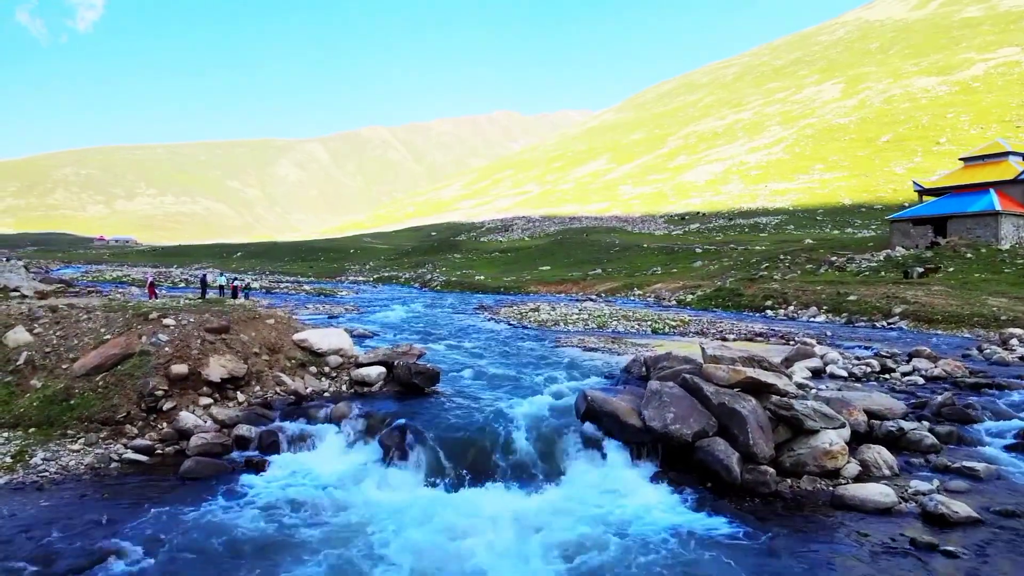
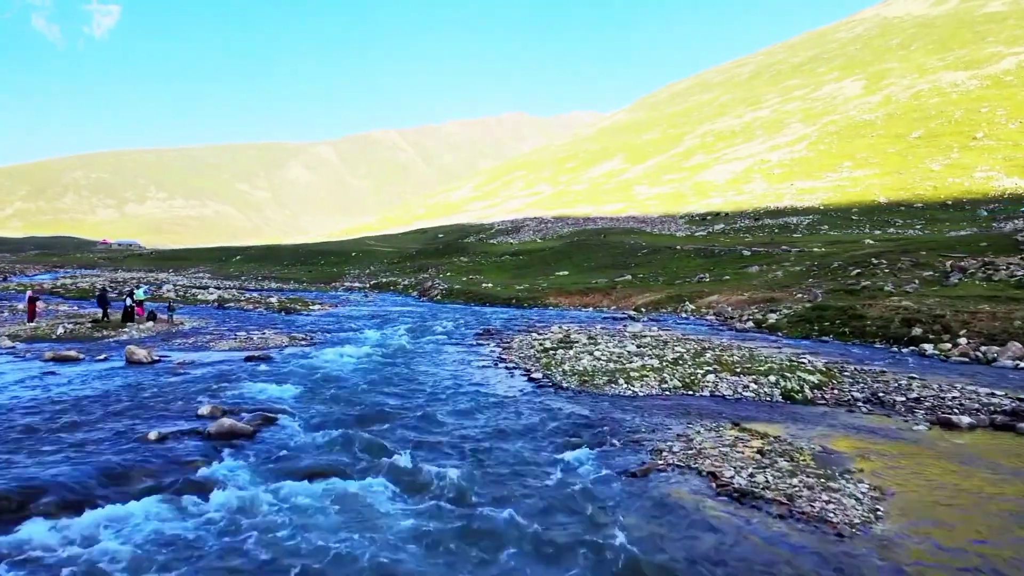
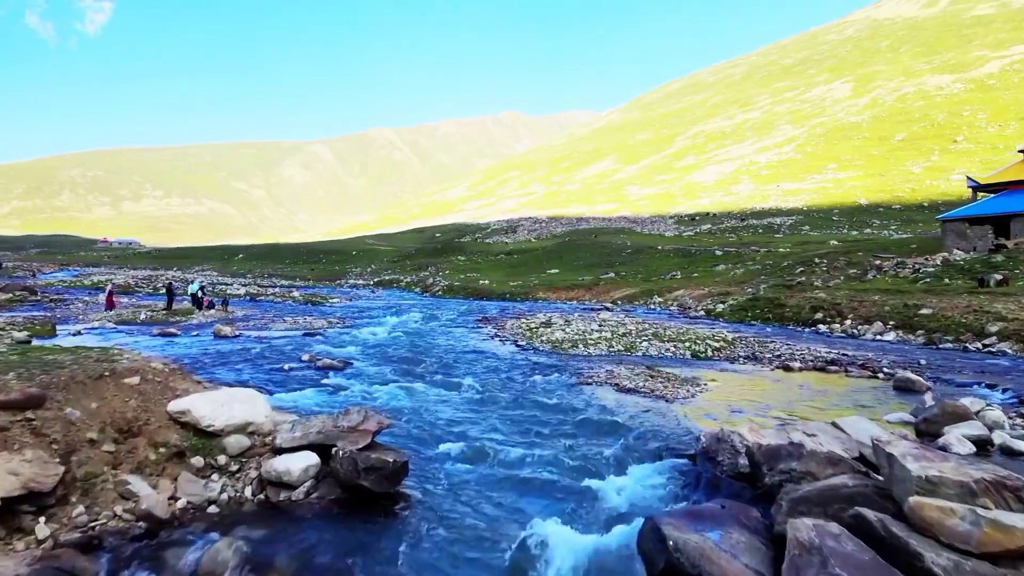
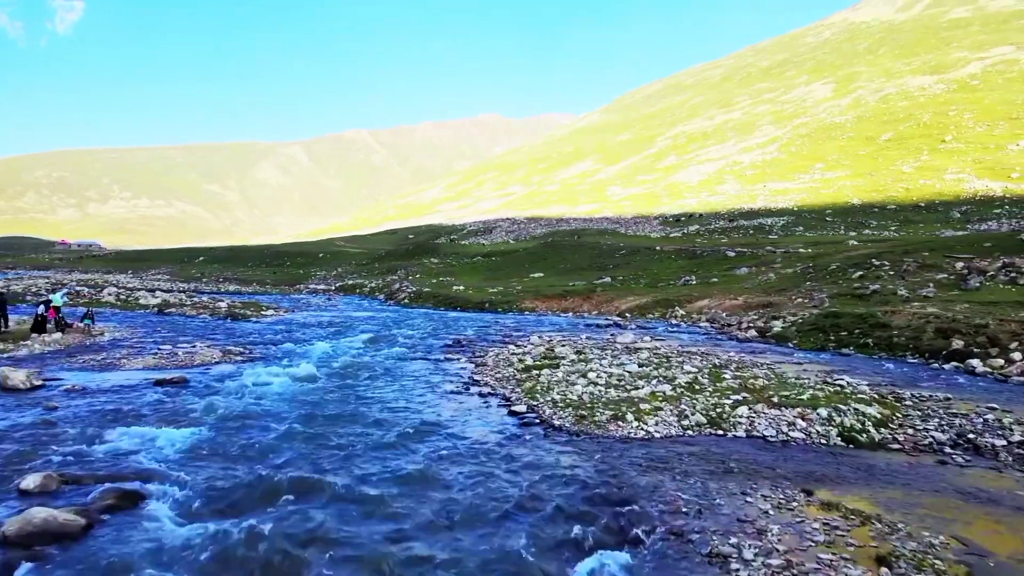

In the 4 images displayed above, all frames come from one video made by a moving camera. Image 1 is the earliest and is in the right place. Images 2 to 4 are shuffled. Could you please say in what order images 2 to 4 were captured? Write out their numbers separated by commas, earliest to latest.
3, 2, 4
